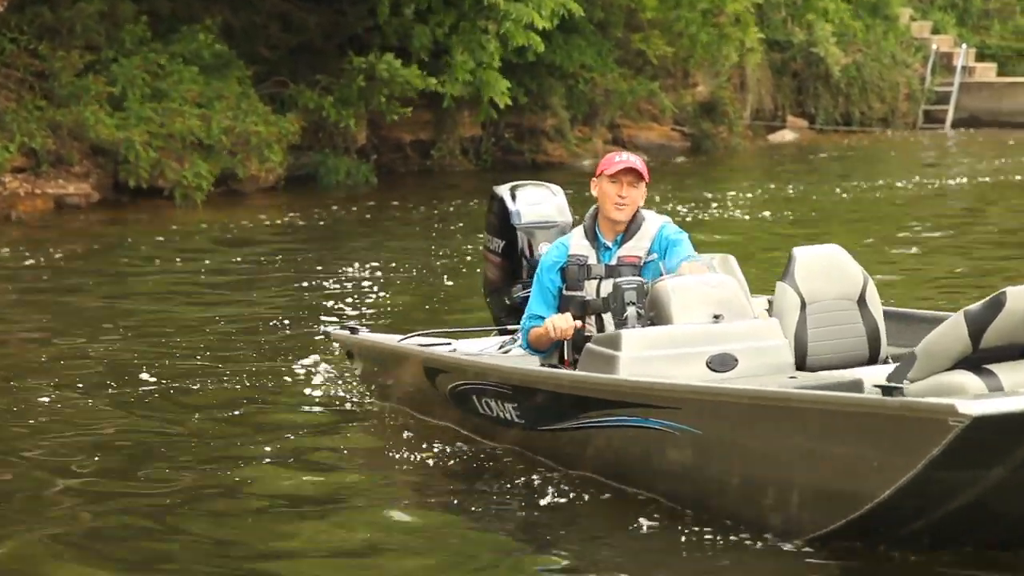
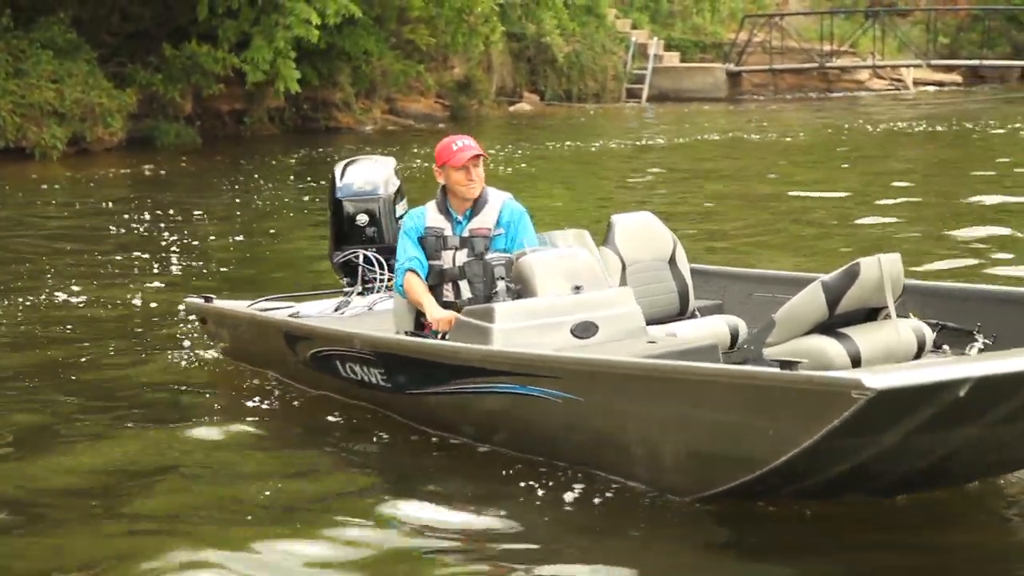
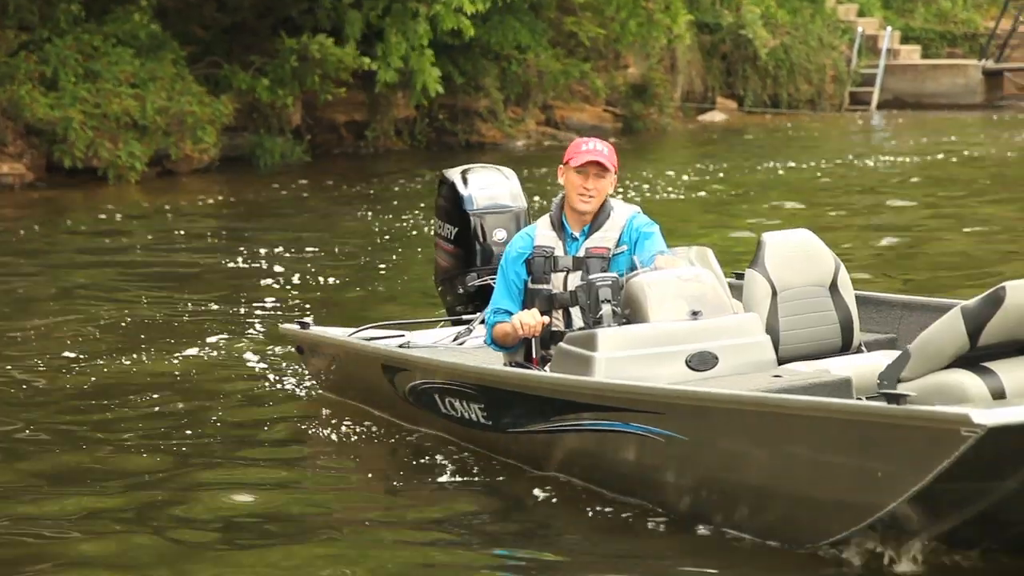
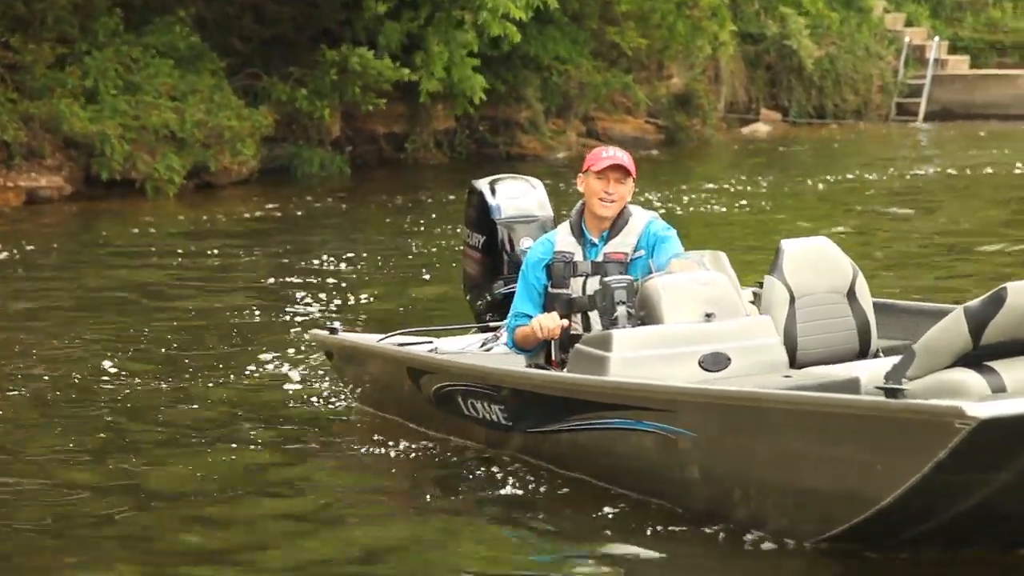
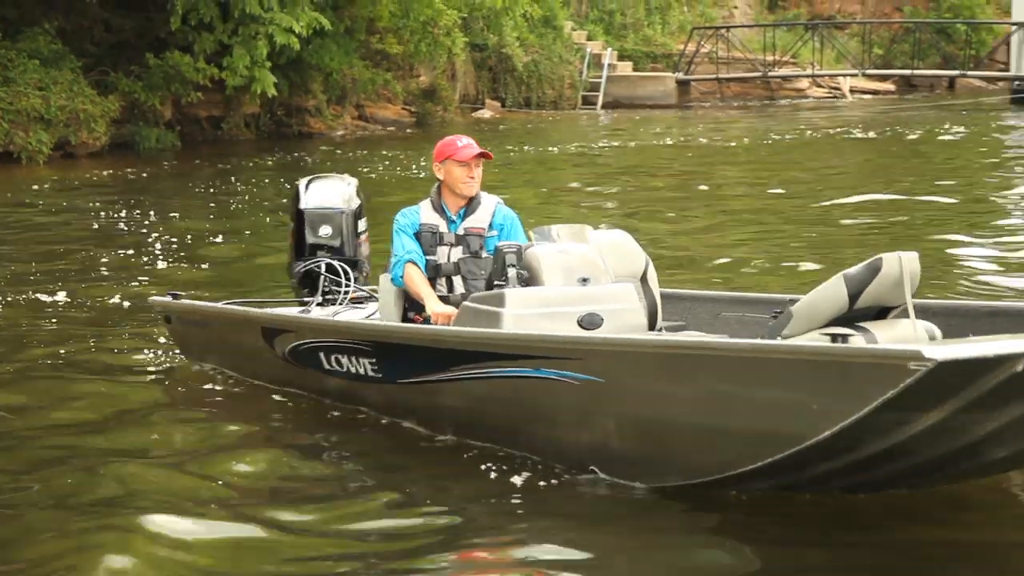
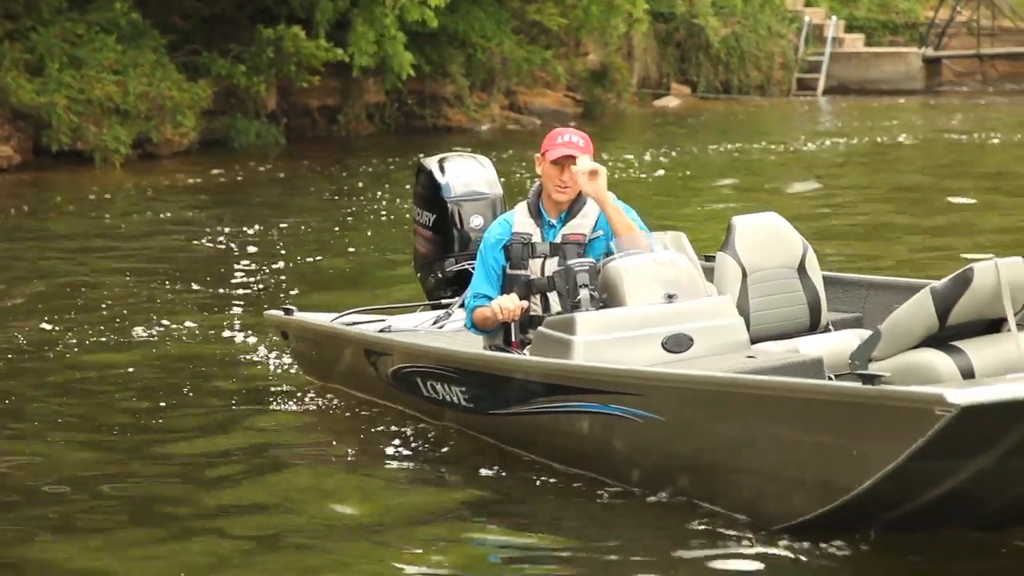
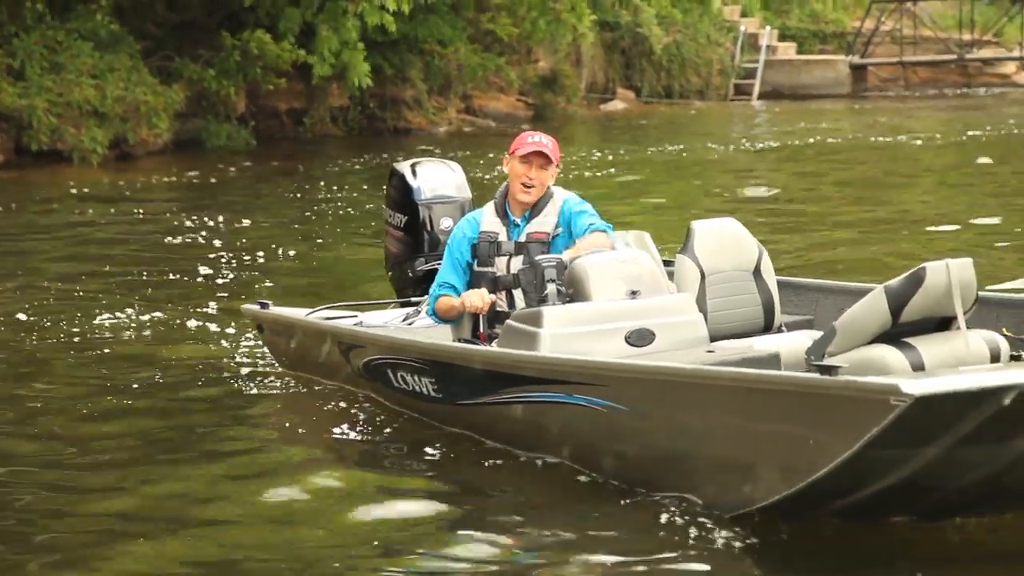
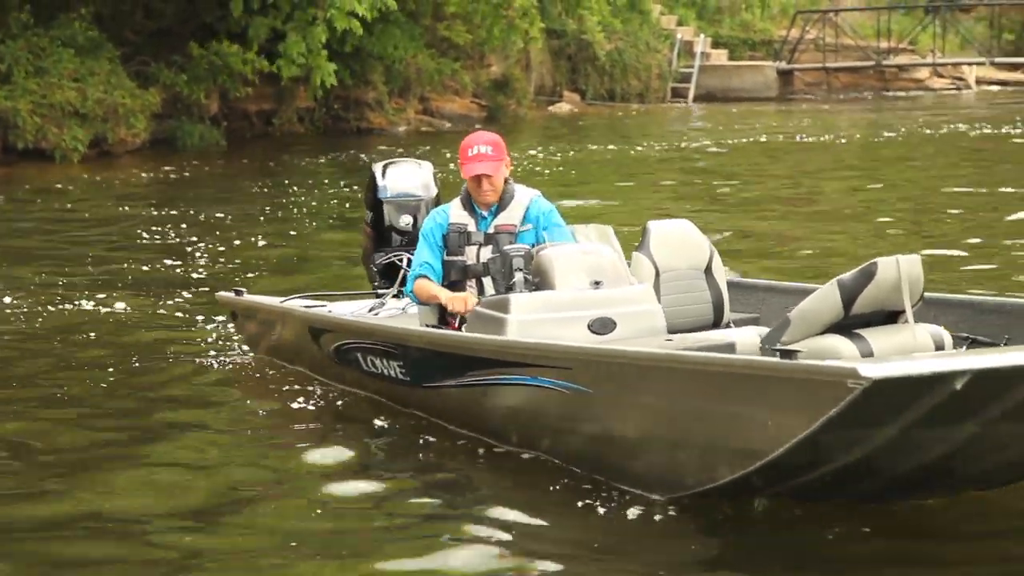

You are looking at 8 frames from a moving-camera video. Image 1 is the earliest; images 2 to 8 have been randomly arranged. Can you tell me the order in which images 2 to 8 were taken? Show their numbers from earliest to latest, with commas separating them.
4, 3, 6, 7, 8, 2, 5
